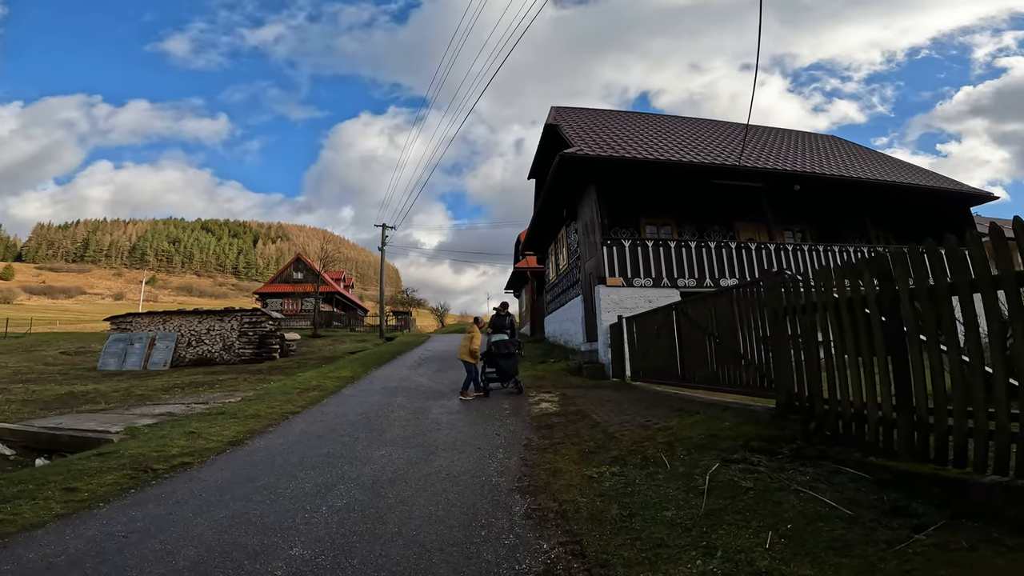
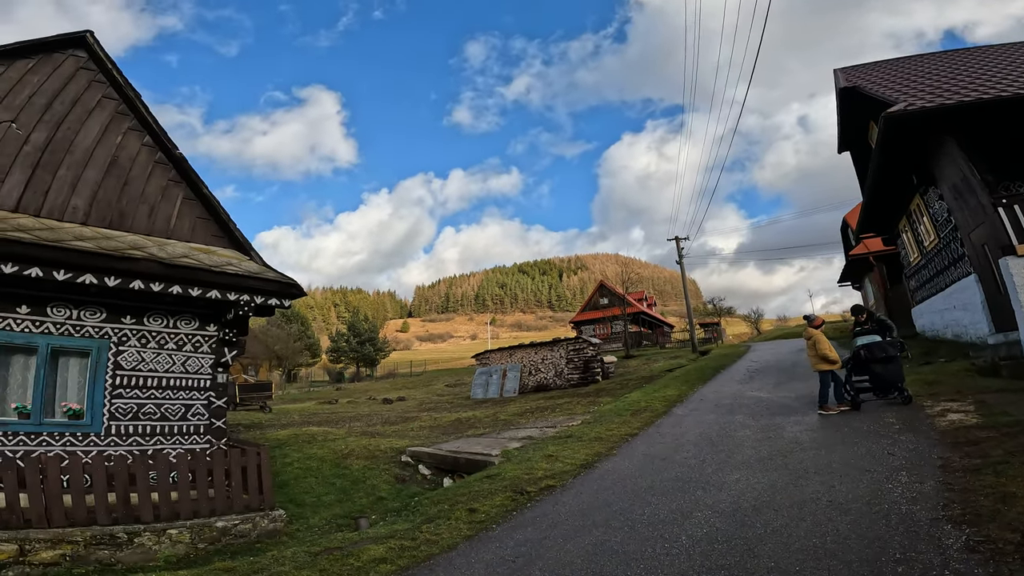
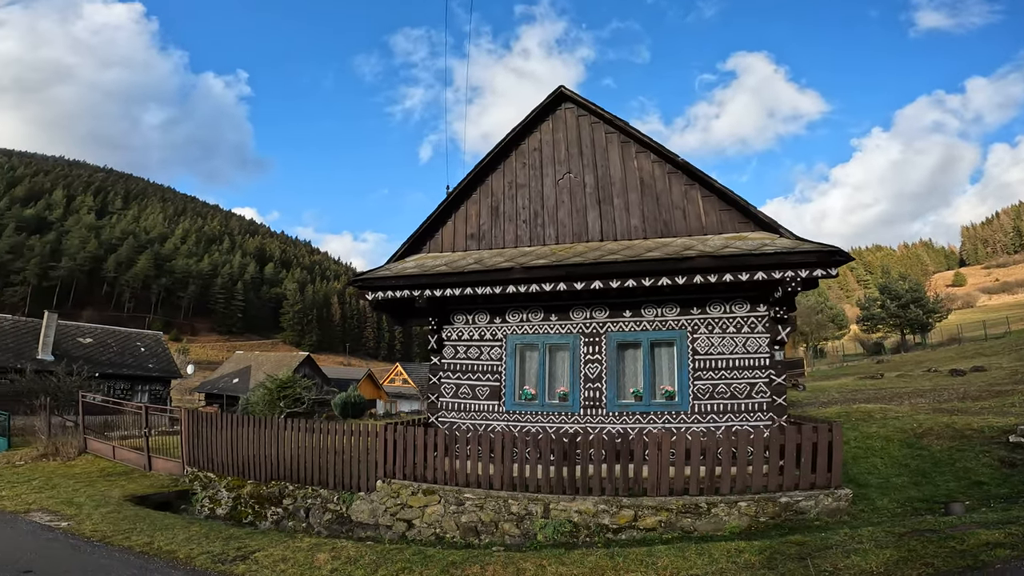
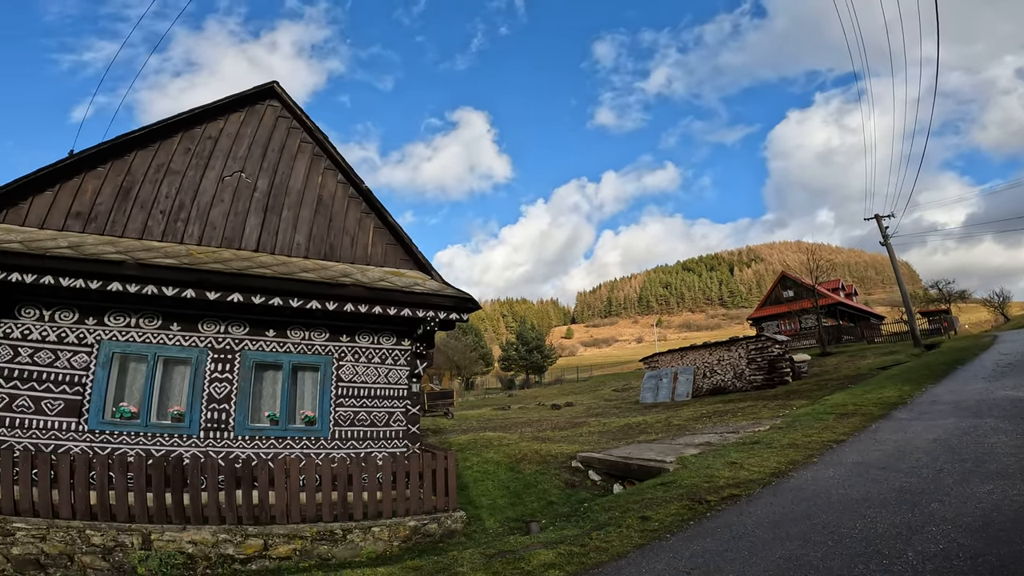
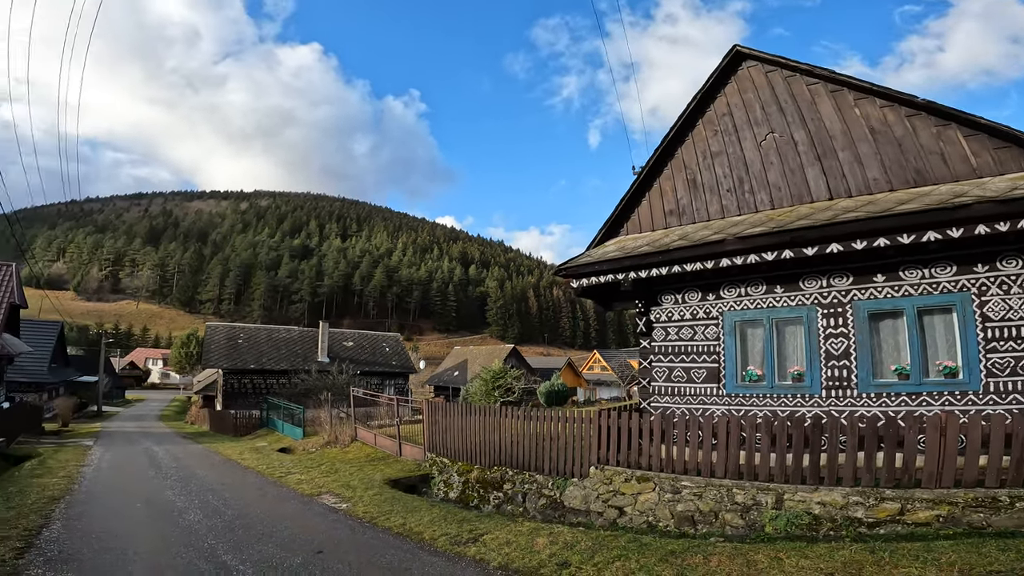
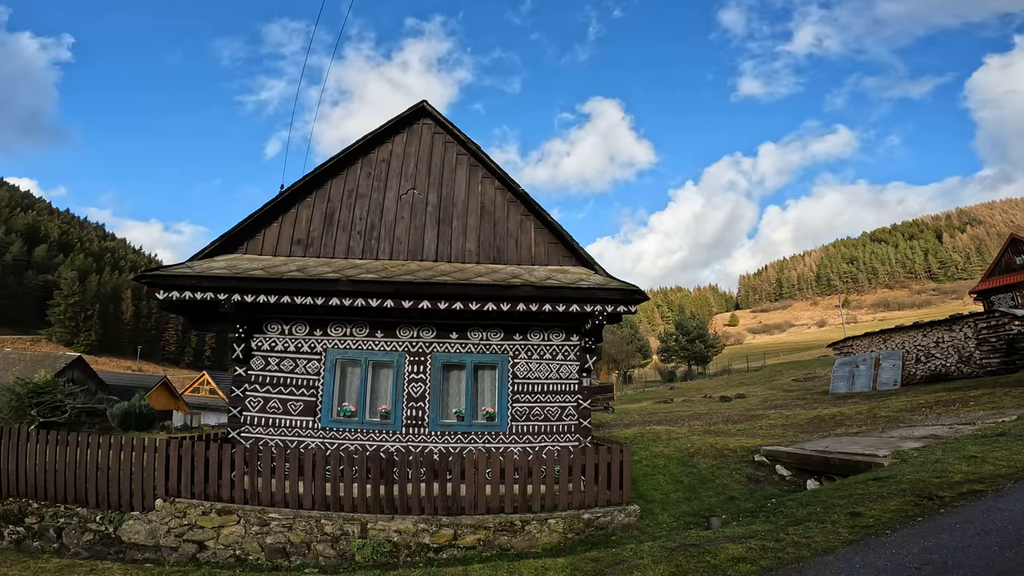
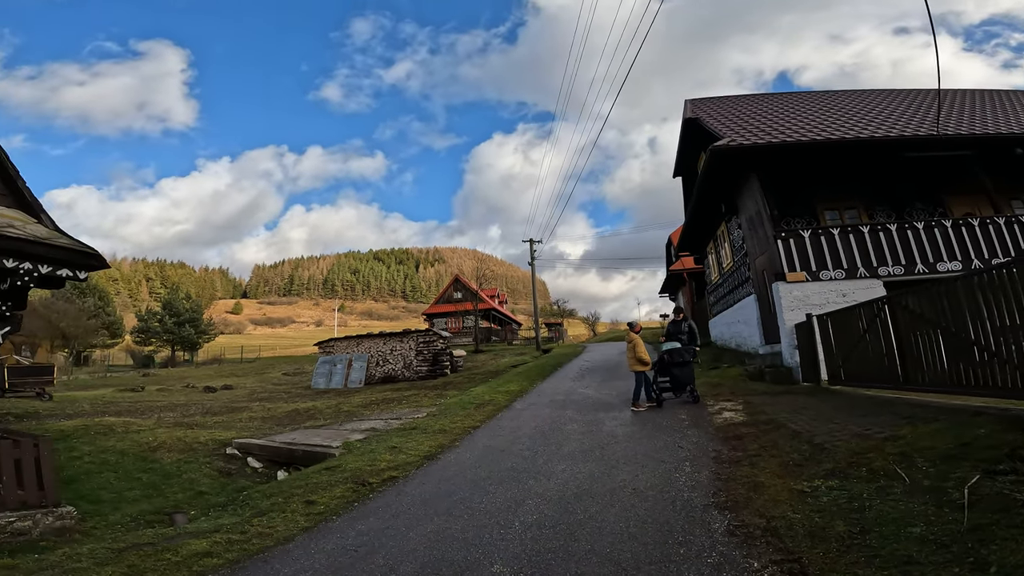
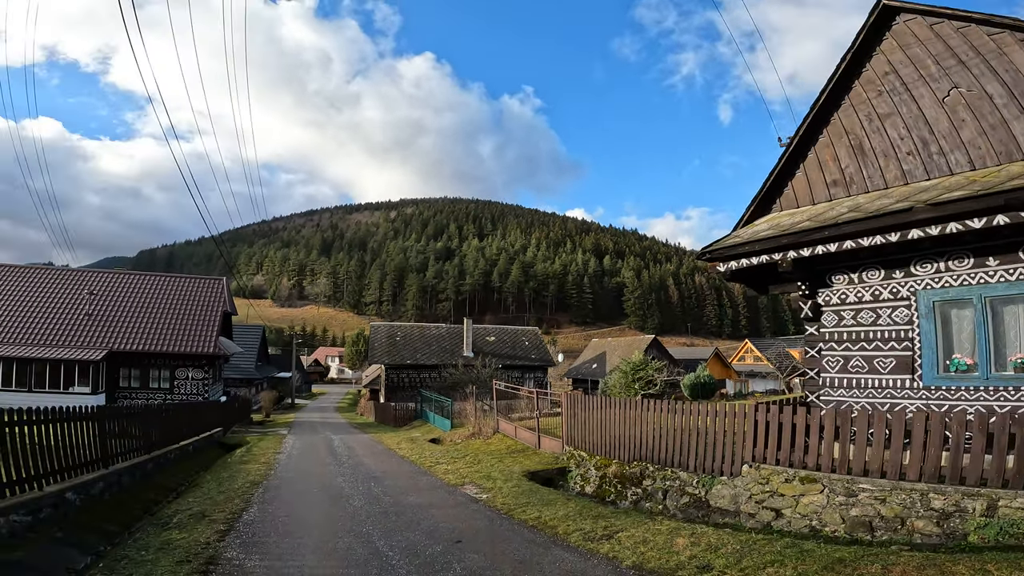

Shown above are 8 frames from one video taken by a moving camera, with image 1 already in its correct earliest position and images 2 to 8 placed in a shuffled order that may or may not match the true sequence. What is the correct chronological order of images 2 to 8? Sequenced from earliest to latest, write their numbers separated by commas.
7, 2, 4, 6, 3, 5, 8
